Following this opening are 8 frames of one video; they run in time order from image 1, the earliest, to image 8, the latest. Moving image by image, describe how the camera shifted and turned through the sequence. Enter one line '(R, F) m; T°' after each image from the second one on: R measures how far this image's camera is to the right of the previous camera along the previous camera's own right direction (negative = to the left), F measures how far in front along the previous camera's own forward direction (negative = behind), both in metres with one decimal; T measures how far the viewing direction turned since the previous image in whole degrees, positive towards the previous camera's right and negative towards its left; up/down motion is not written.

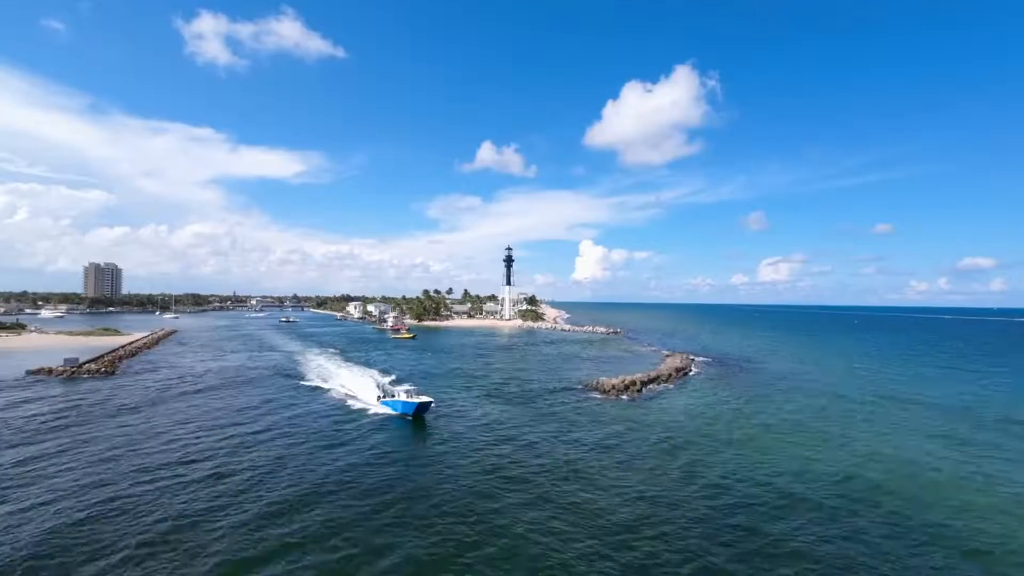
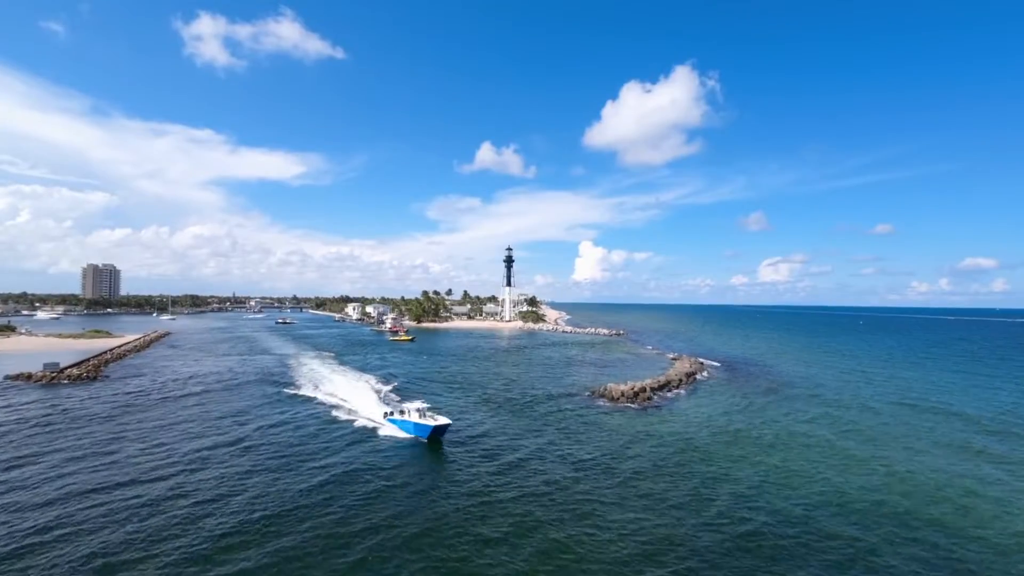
(0.0, +2.2) m; 0°
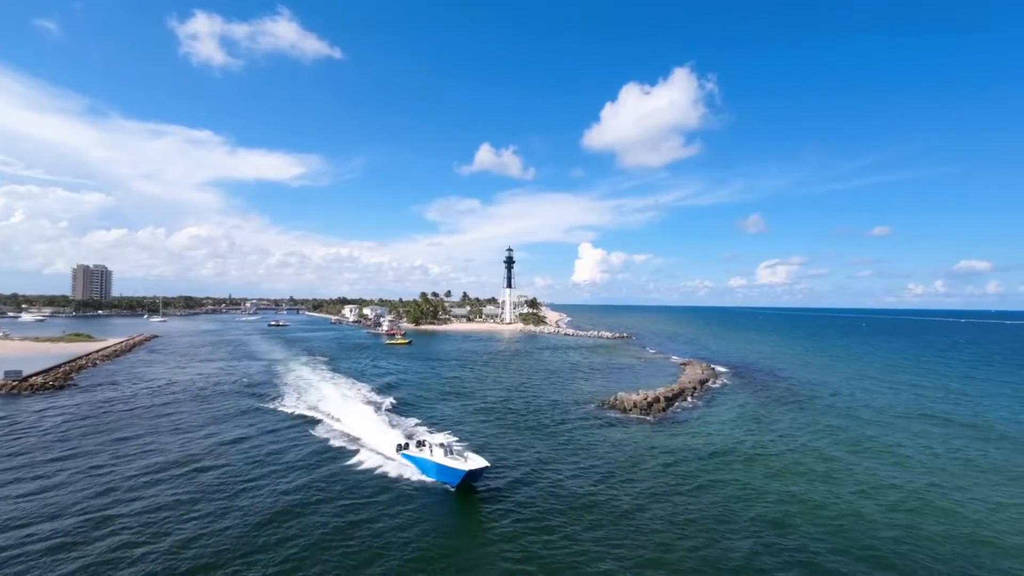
(-0.5, +3.9) m; 0°
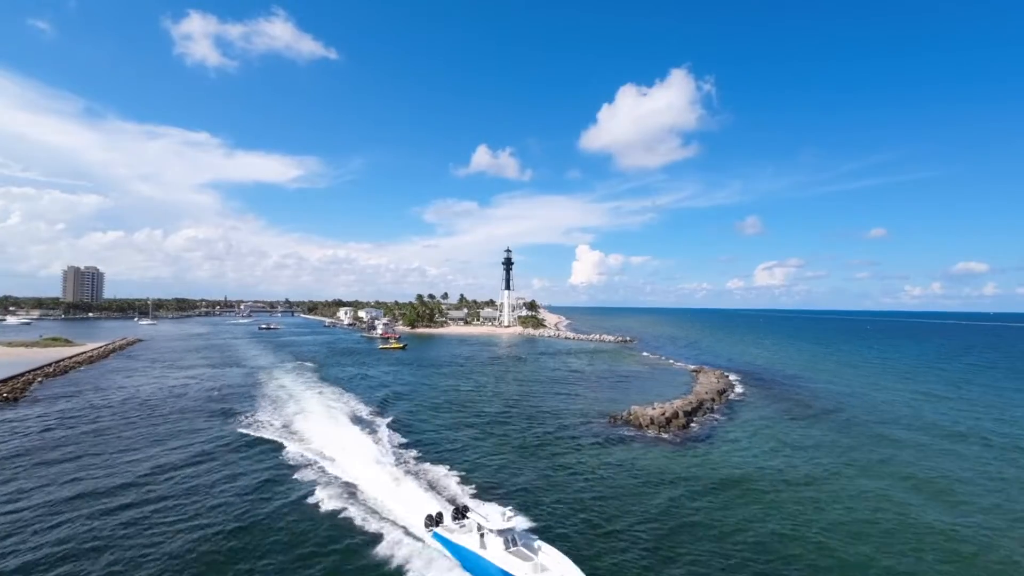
(-0.2, +3.8) m; 0°
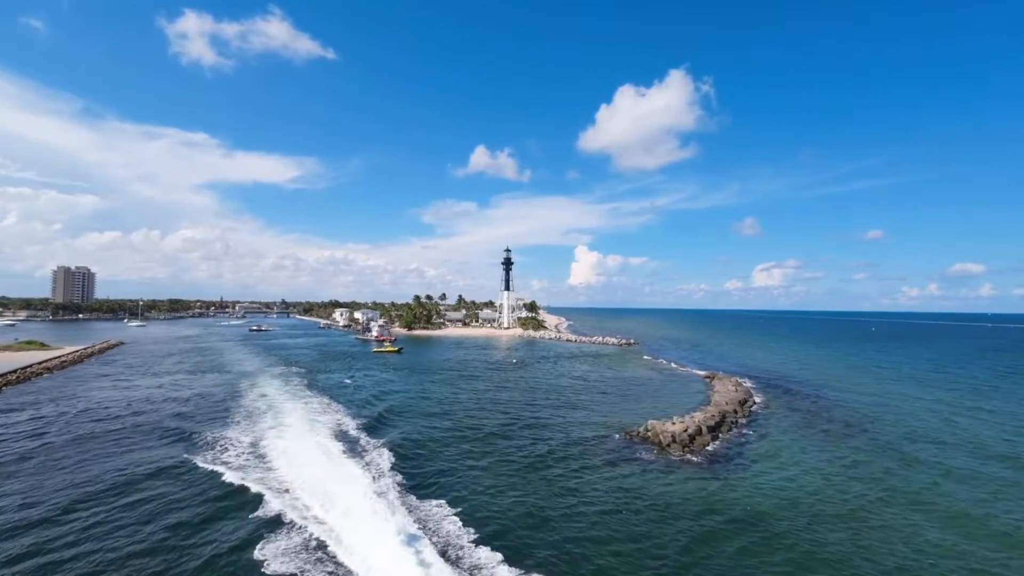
(-0.3, +4.0) m; 0°
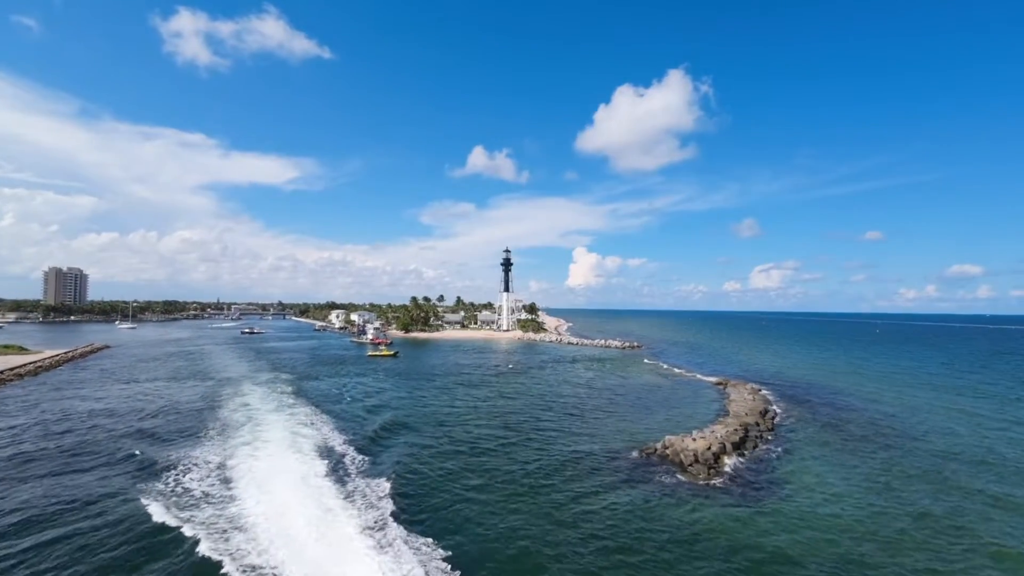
(-0.3, +3.3) m; 0°
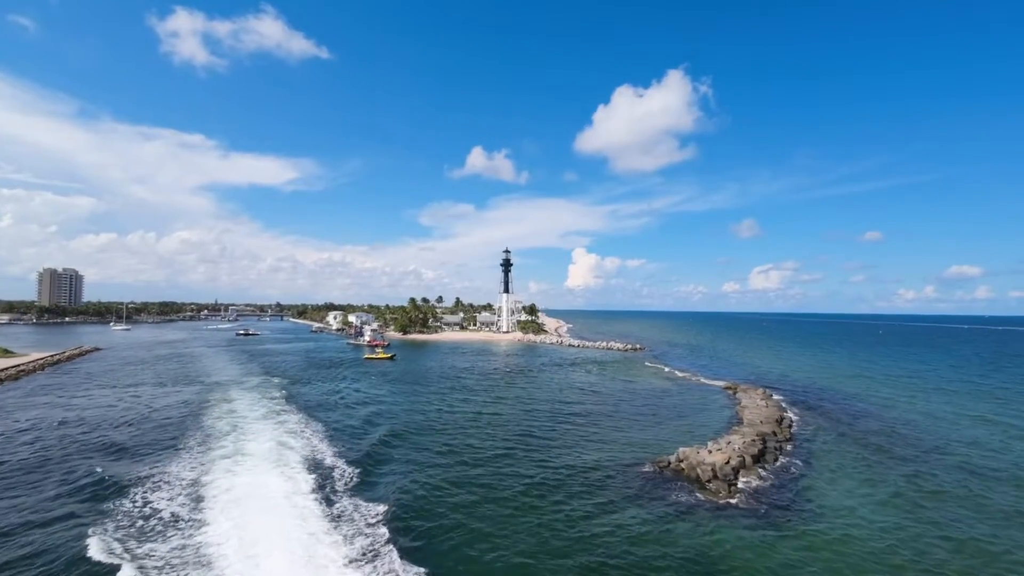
(-0.2, +2.2) m; 0°
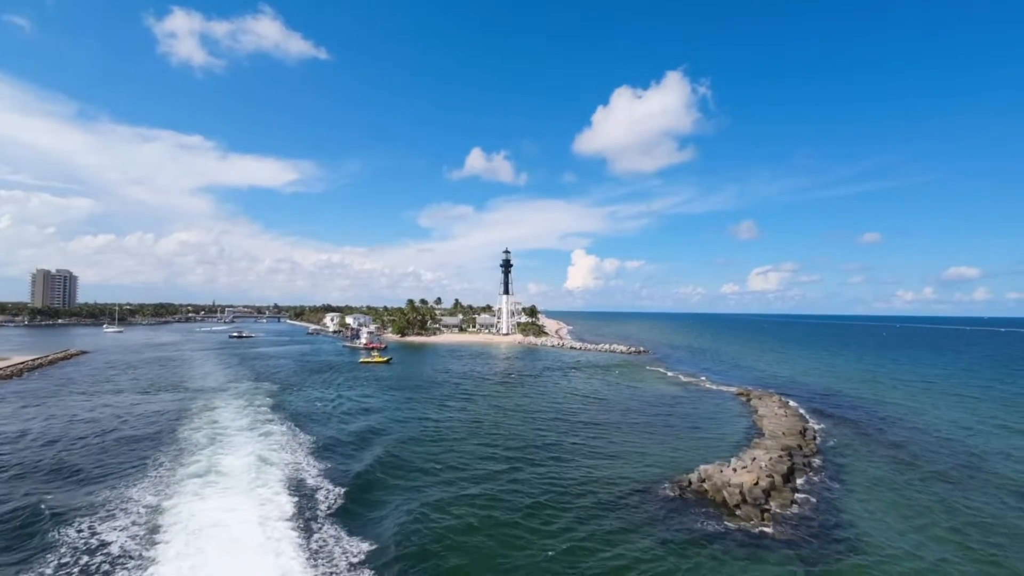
(-0.2, +2.7) m; 0°
